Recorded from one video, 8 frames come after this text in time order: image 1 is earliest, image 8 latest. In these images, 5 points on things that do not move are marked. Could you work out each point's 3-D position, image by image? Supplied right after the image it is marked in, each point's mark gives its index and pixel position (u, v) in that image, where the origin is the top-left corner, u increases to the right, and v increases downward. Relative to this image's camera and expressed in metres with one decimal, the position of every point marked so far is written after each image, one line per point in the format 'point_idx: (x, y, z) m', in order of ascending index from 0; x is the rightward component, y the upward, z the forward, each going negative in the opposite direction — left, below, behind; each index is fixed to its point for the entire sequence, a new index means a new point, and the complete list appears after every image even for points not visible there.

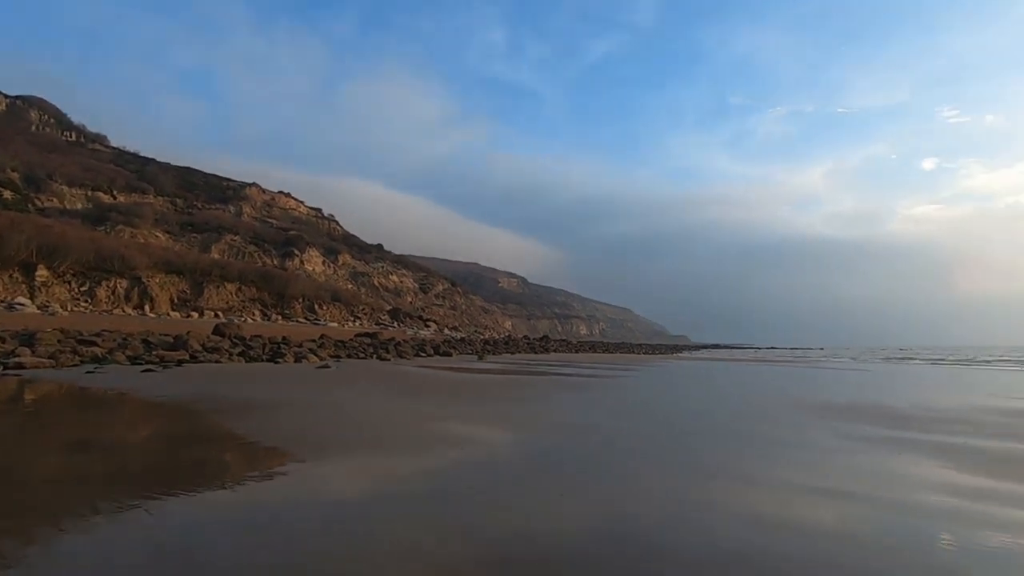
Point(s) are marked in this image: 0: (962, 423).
0: (+14.9, -4.4, +17.8) m
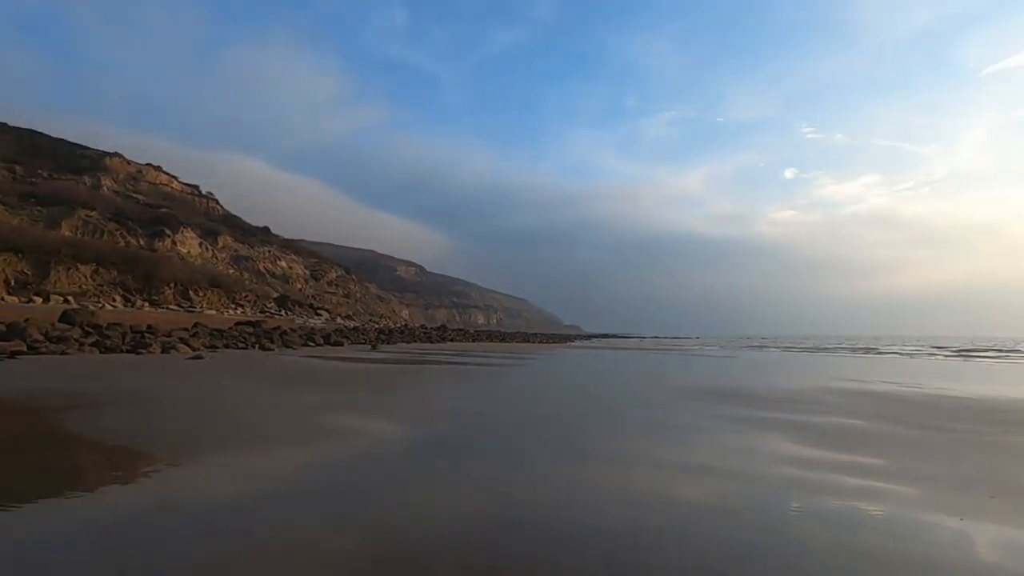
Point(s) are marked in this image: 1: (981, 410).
0: (+11.1, -4.3, +20.3) m
1: (+16.7, -4.2, +18.9) m
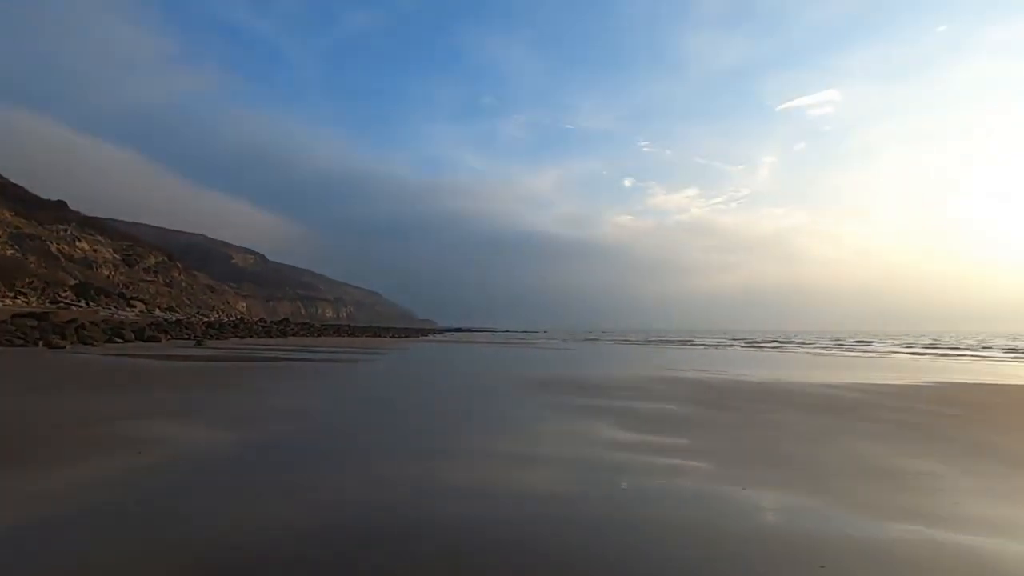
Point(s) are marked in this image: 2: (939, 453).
0: (+5.2, -4.2, +22.4) m
1: (+10.9, -4.3, +22.6) m
2: (+9.3, -3.6, +11.8) m
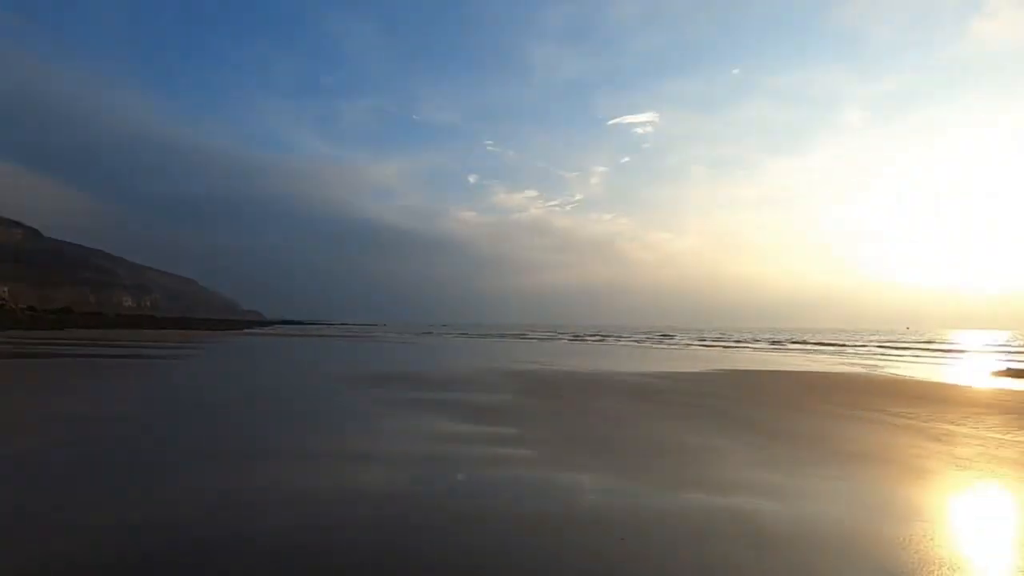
0: (-1.6, -4.0, +22.9) m
1: (+3.8, -4.2, +24.7) m
2: (+5.4, -3.6, +13.9) m
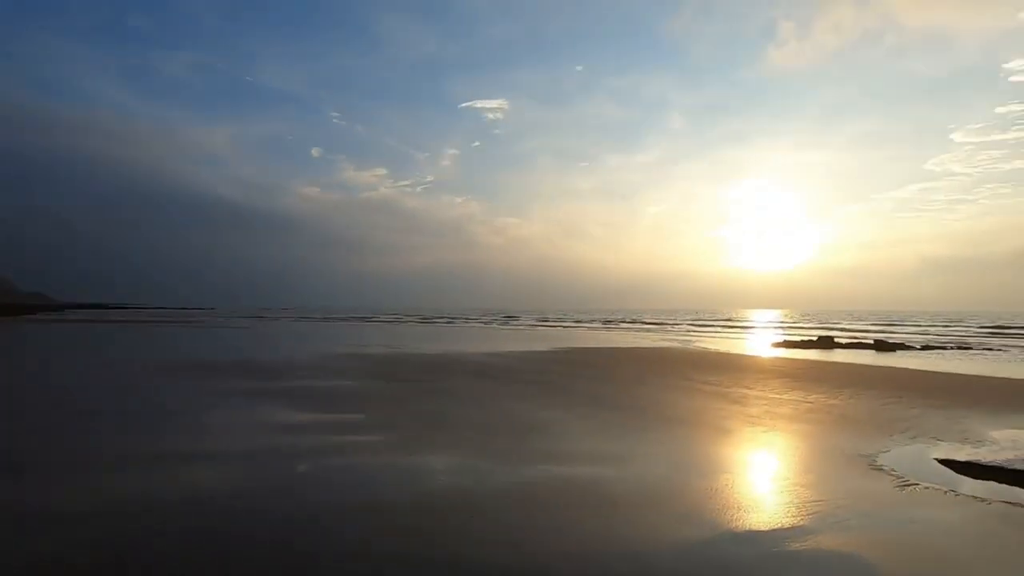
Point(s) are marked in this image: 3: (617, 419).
0: (-7.8, -3.2, +21.6) m
1: (-3.1, -3.4, +24.8) m
2: (+1.4, -3.1, +14.8) m
3: (+2.5, -3.1, +12.6) m
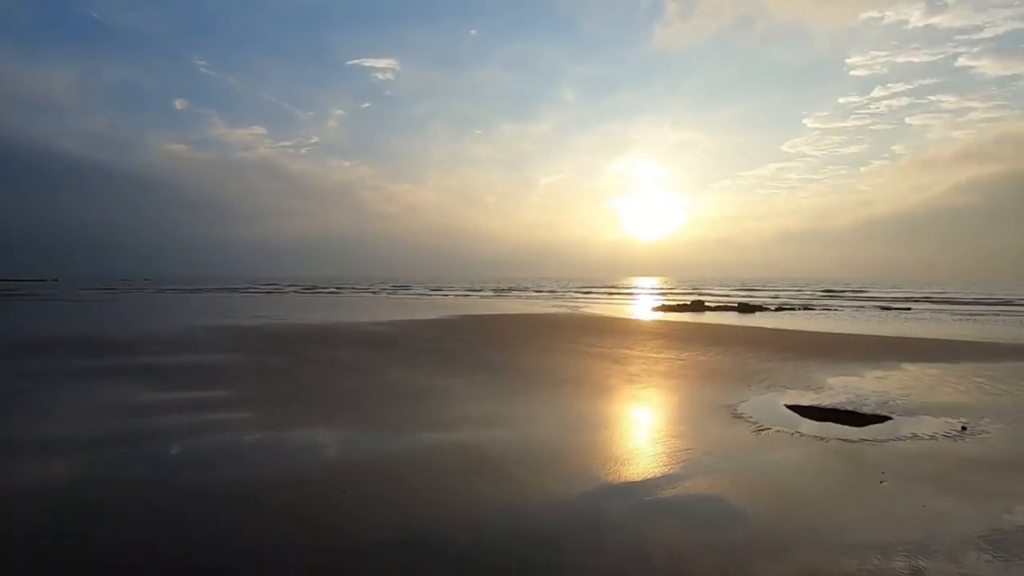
0: (-12.0, -2.0, +19.5) m
1: (-8.0, -1.9, +23.6) m
2: (-1.6, -2.2, +14.6) m
3: (-0.1, -2.2, +12.7) m
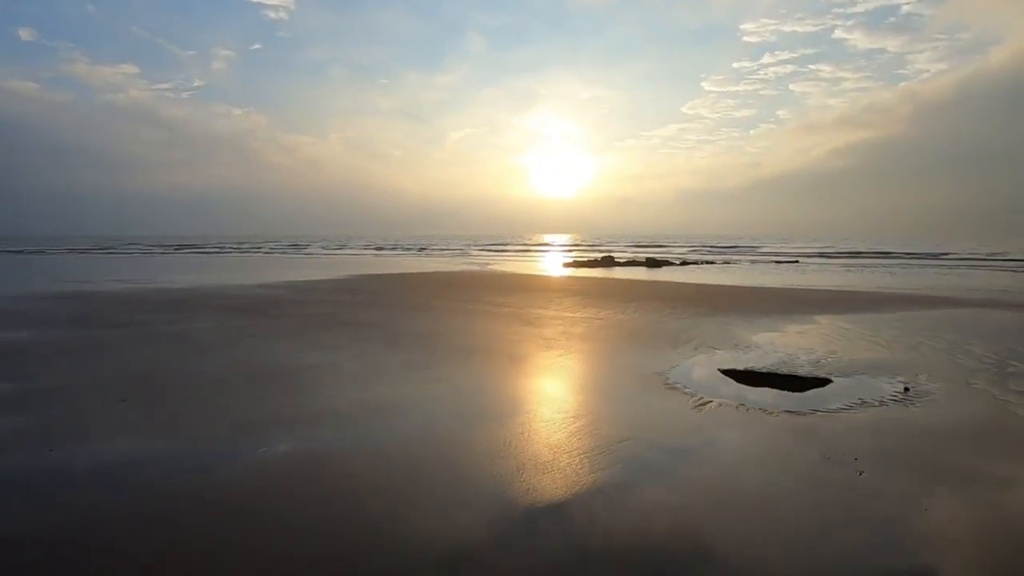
0: (-15.0, -0.8, +15.7) m
1: (-11.7, -0.3, +20.3) m
2: (-3.9, -1.2, +12.5) m
3: (-2.2, -1.3, +10.9) m
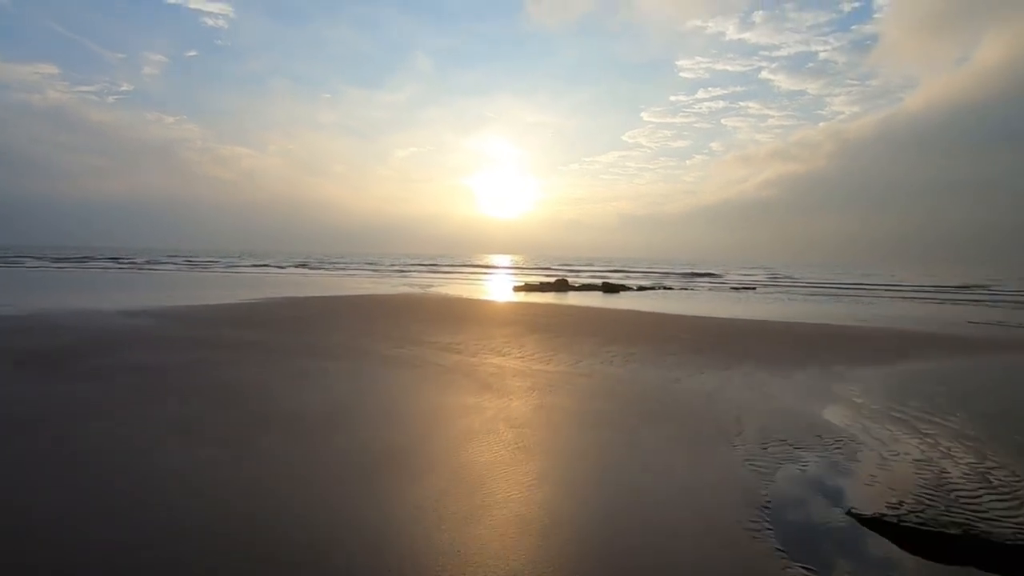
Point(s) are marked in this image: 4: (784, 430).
0: (-16.0, -1.3, +10.0) m
1: (-13.2, -1.1, +14.9) m
2: (-4.7, -1.8, +8.0) m
3: (-2.8, -1.9, +6.6) m
4: (+3.4, -1.7, +6.8) m
